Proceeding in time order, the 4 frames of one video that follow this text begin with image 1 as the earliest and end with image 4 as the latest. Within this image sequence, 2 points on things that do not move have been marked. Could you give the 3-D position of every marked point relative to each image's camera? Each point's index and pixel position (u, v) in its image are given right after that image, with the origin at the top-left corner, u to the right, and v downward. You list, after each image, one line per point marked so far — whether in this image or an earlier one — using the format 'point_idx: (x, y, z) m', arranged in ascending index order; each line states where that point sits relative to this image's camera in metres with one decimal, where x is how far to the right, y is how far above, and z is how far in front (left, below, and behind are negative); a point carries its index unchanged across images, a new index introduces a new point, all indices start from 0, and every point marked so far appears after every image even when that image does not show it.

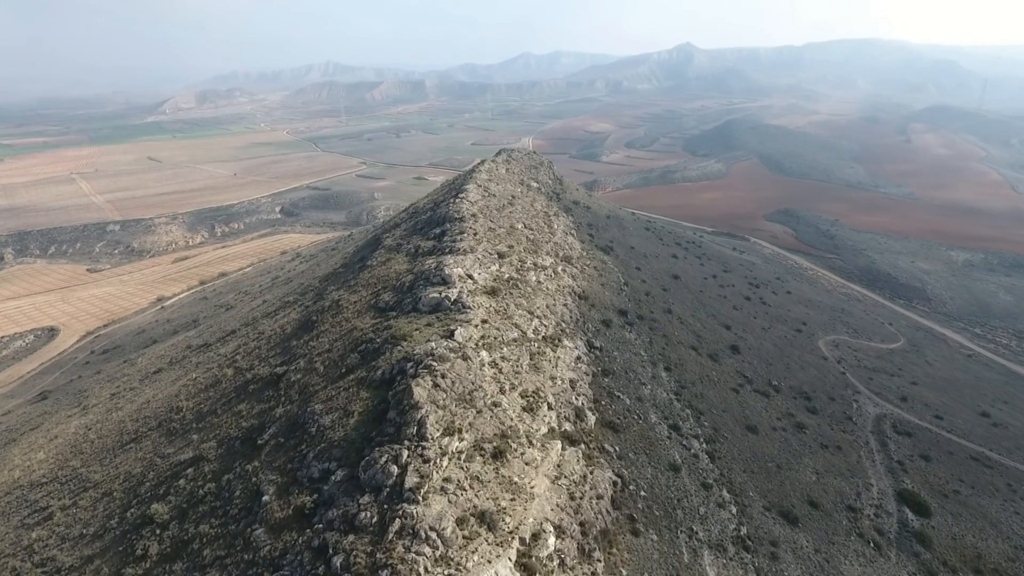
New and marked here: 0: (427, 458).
0: (-2.3, -4.6, +15.2) m
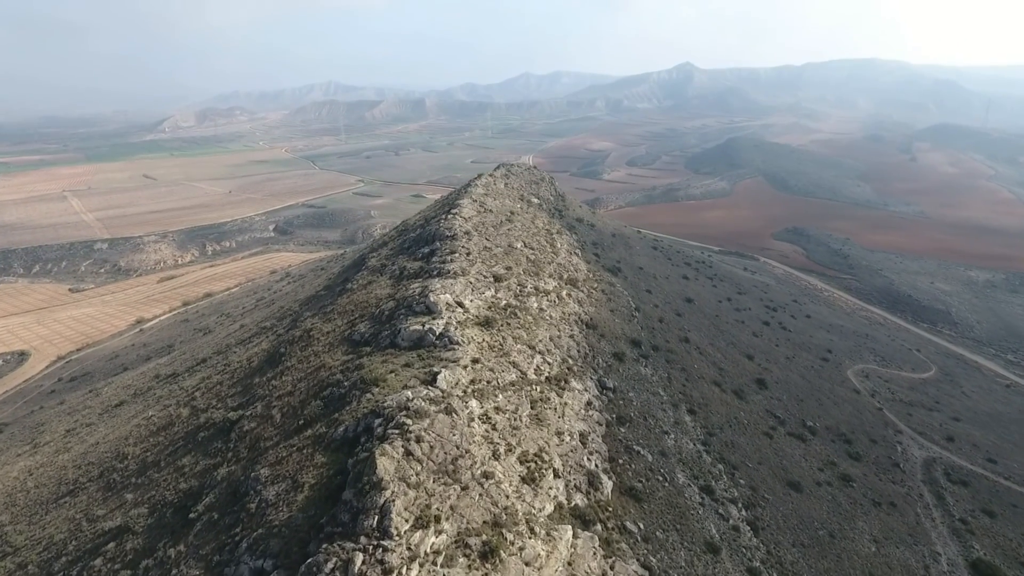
0: (-2.4, -5.4, +11.0) m
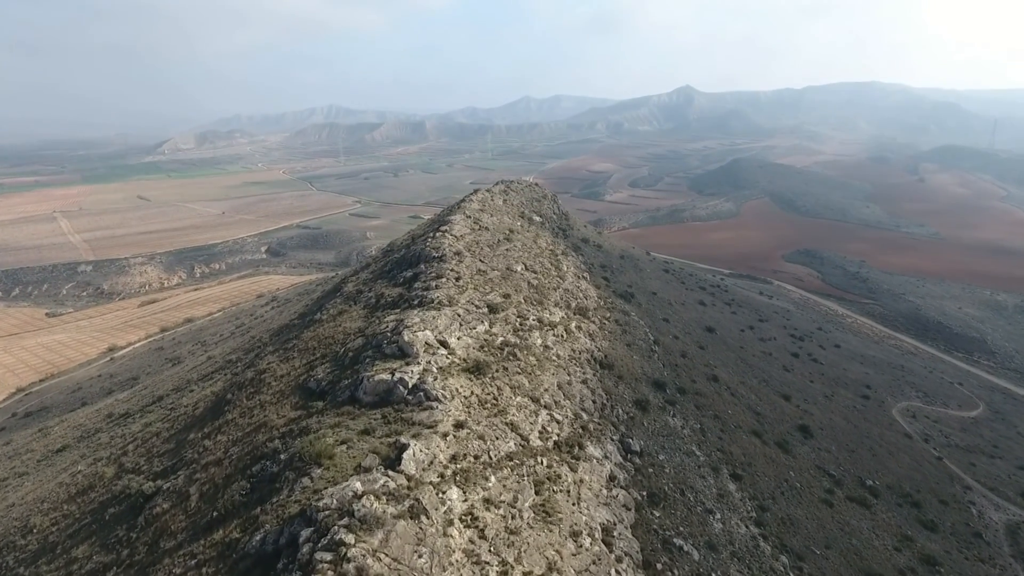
0: (-2.5, -6.0, +6.0) m
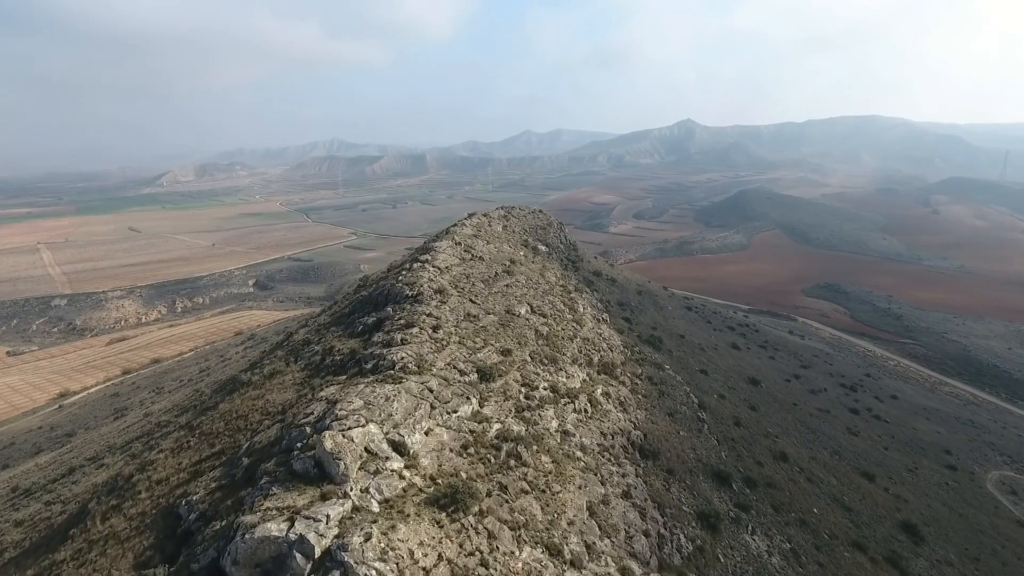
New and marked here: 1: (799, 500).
0: (-2.4, -6.5, -1.4) m
1: (+9.5, -7.1, +18.8) m
